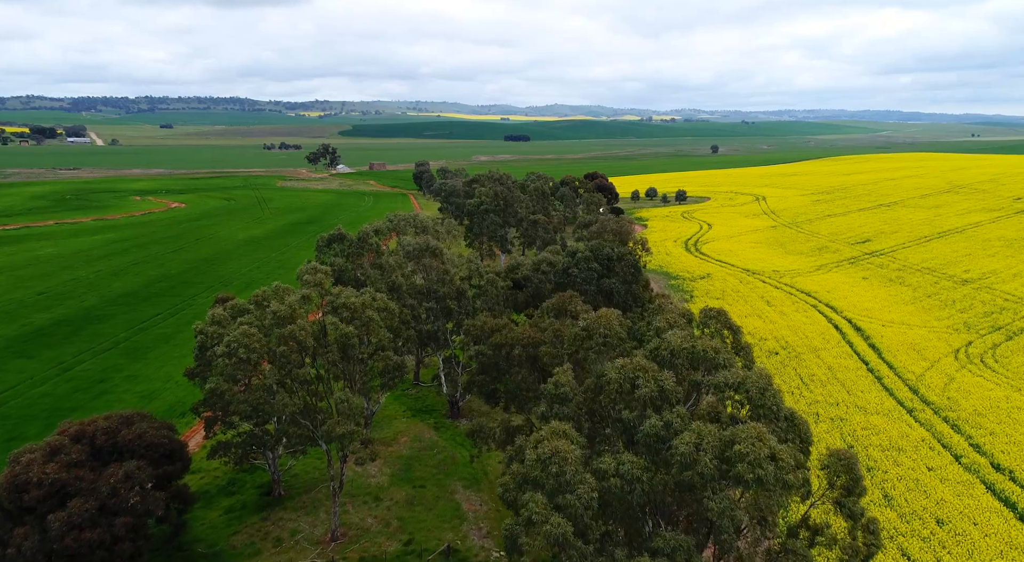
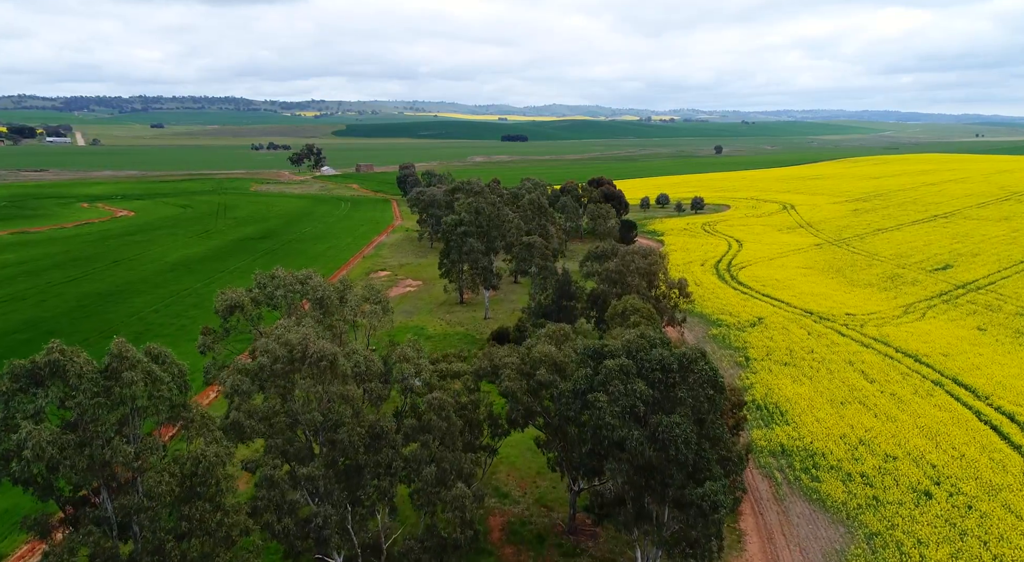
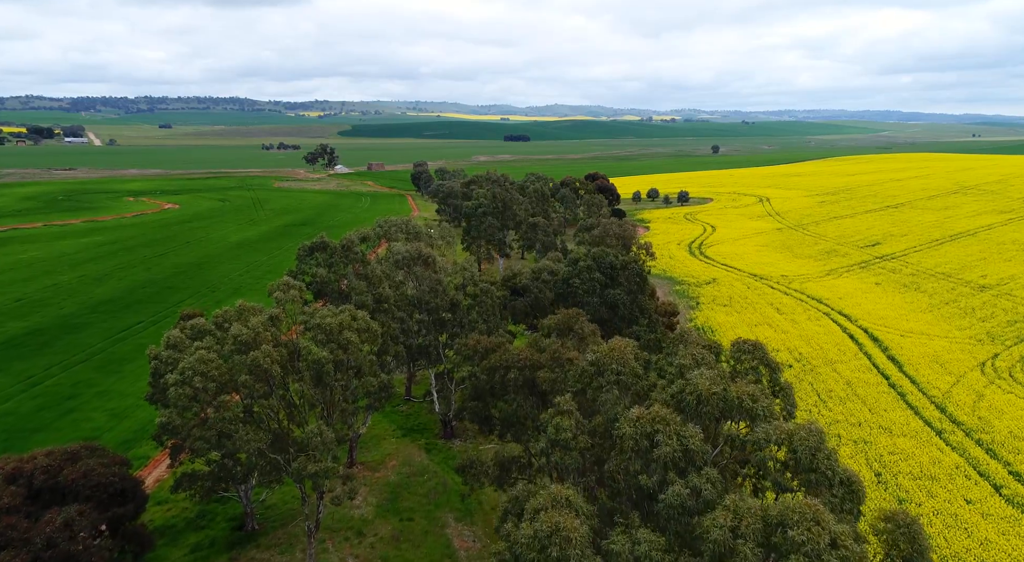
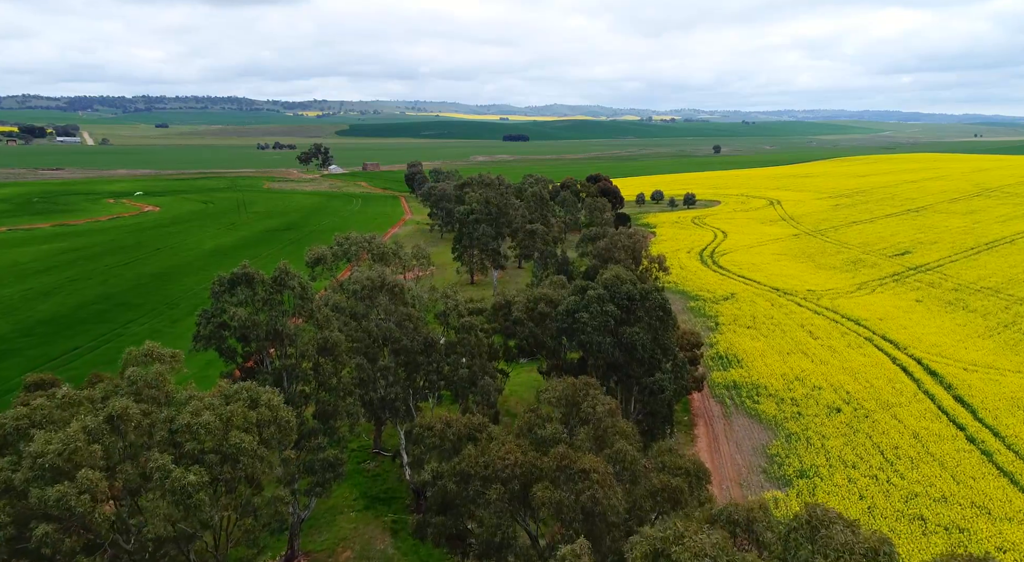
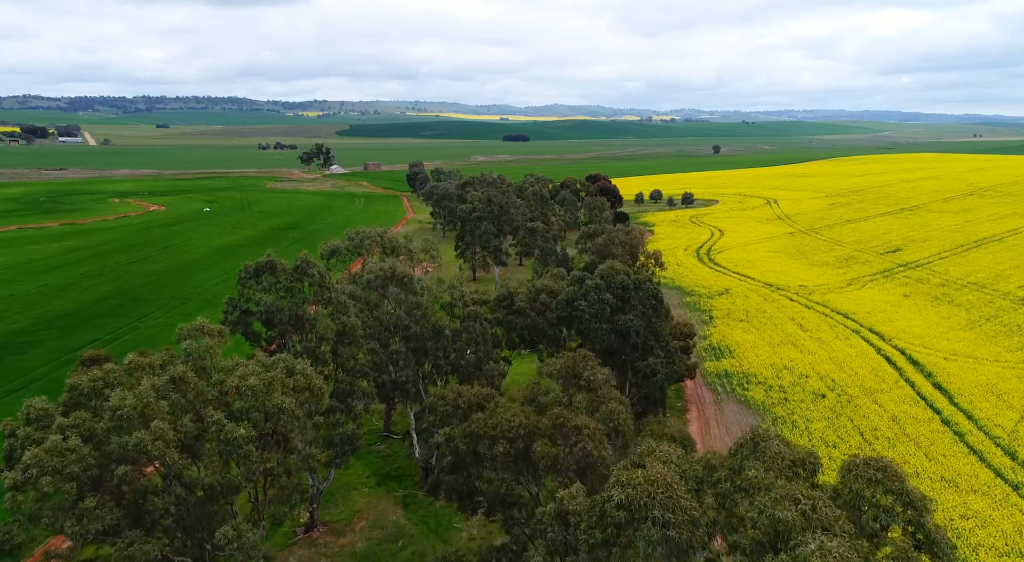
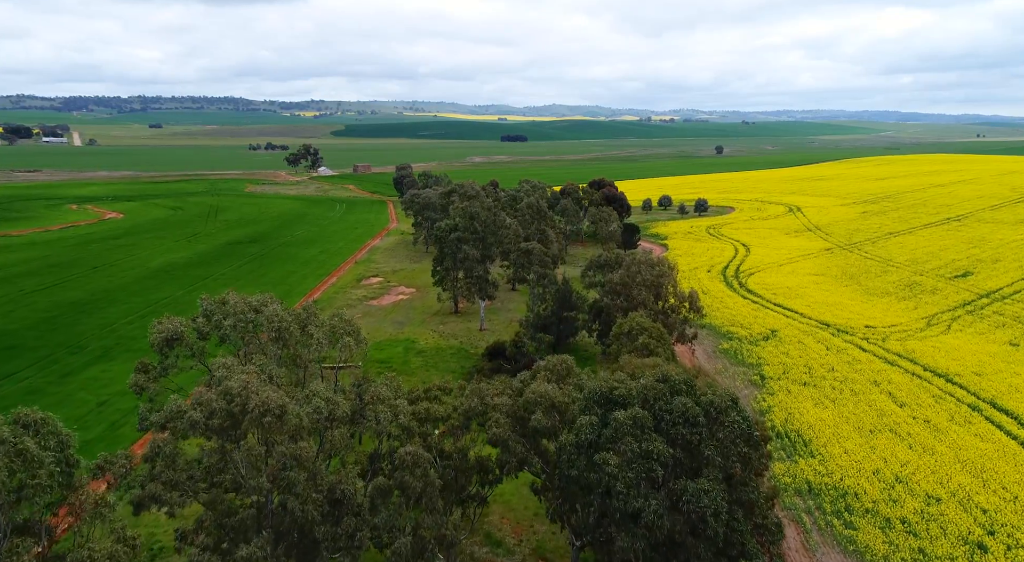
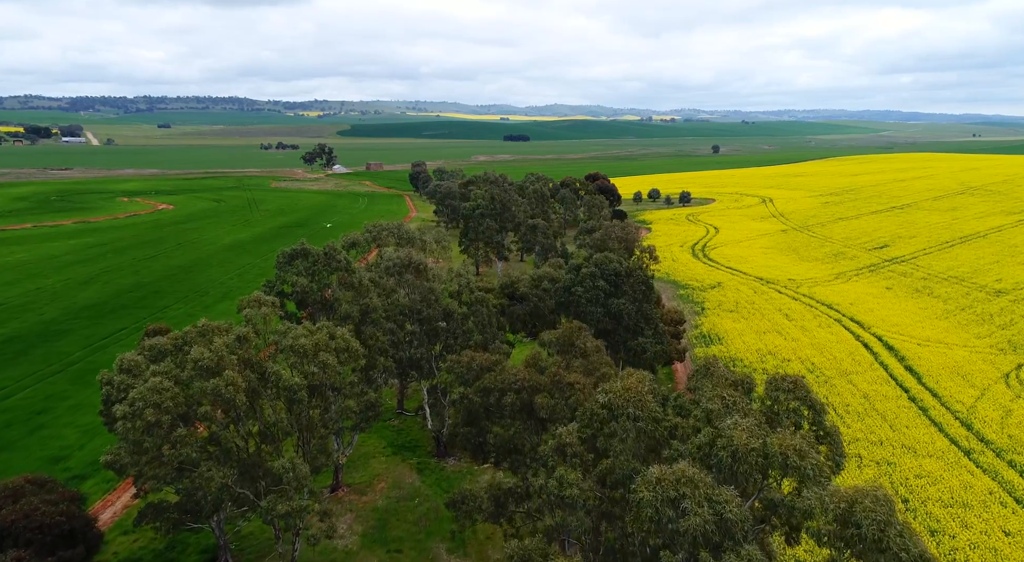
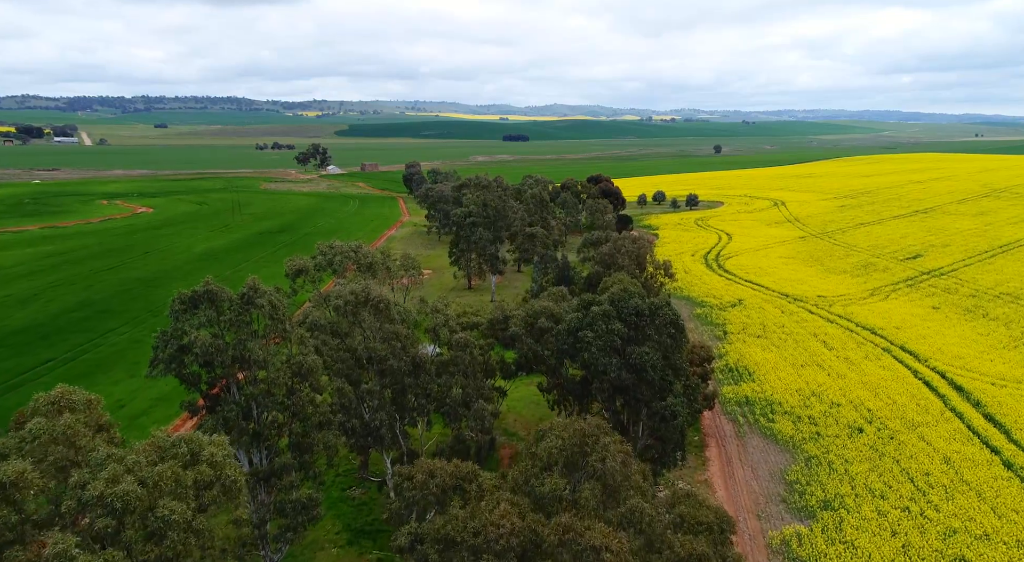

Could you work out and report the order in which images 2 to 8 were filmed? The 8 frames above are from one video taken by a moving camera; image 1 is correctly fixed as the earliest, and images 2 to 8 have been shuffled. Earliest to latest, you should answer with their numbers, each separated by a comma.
3, 7, 5, 4, 8, 2, 6
